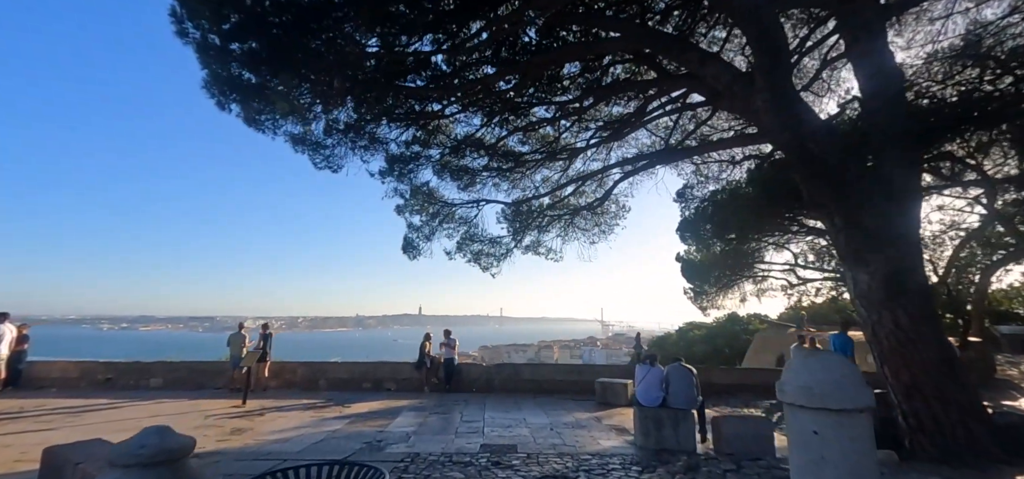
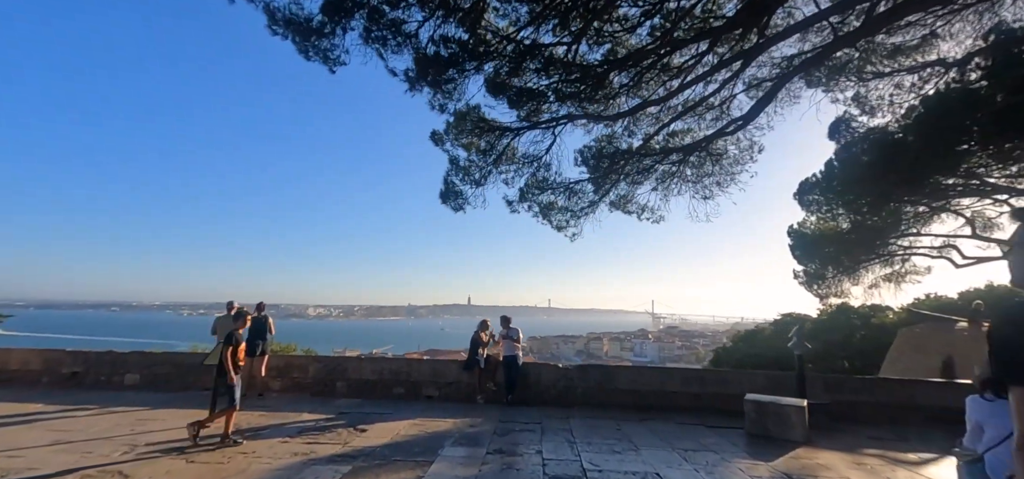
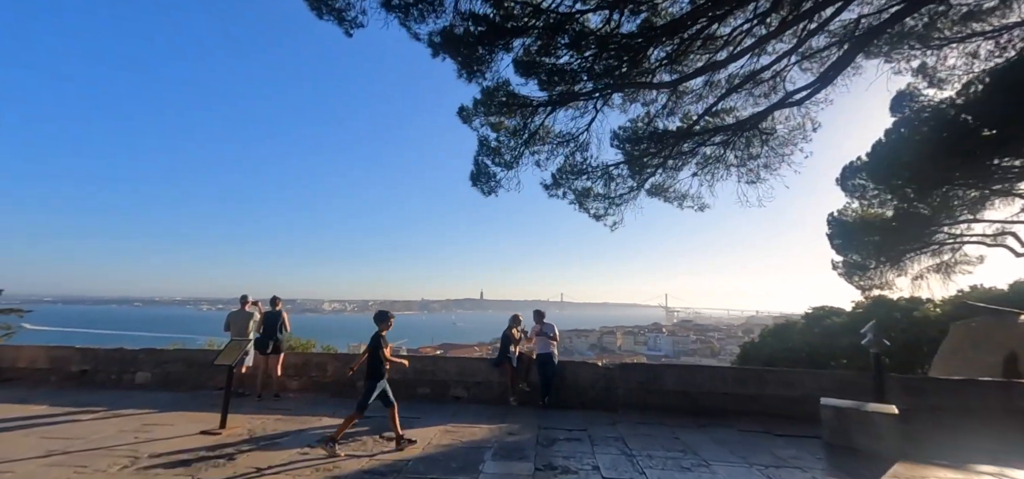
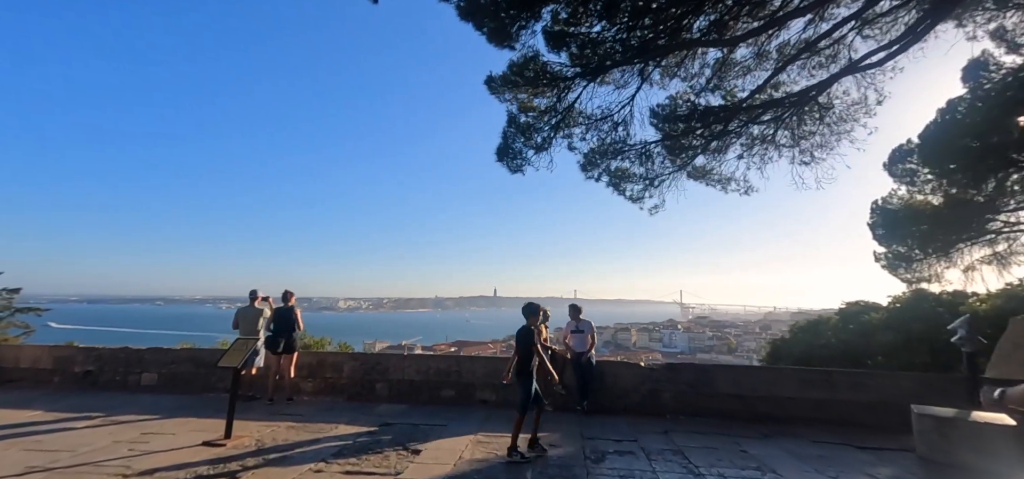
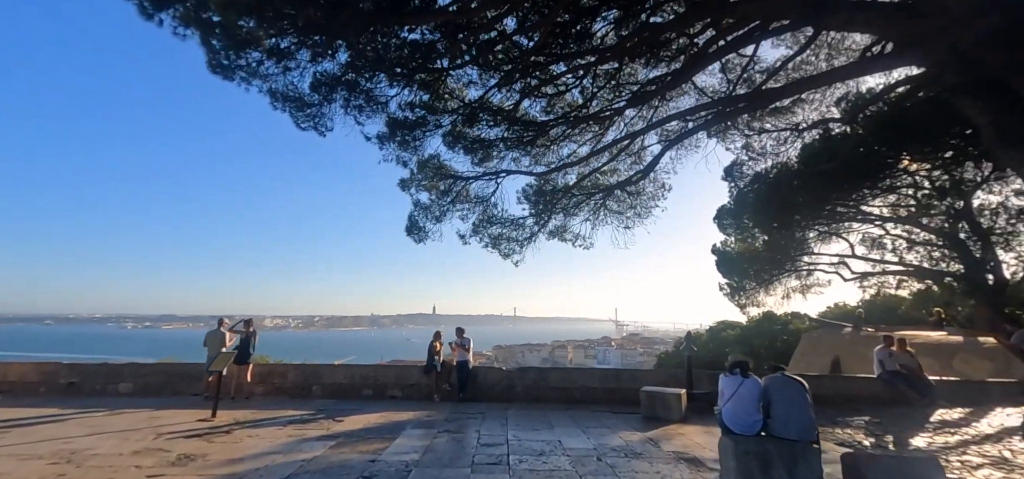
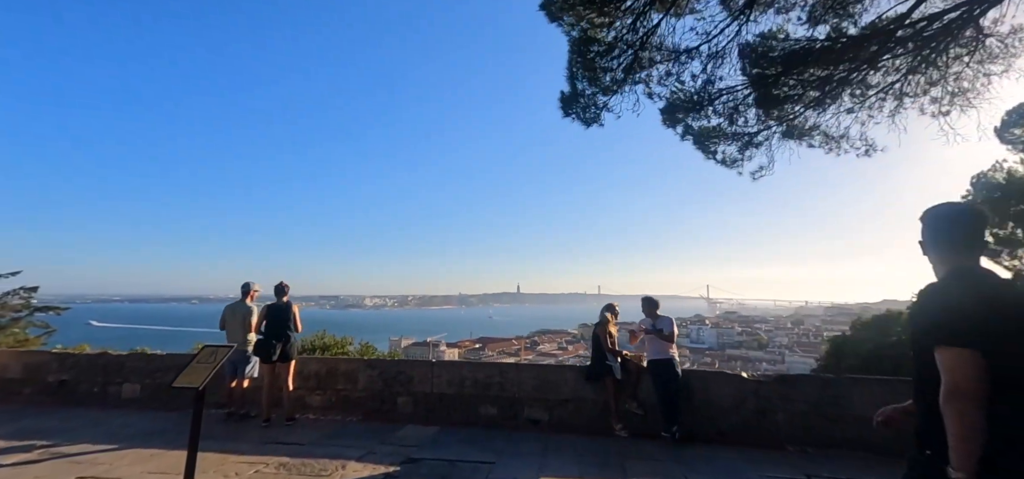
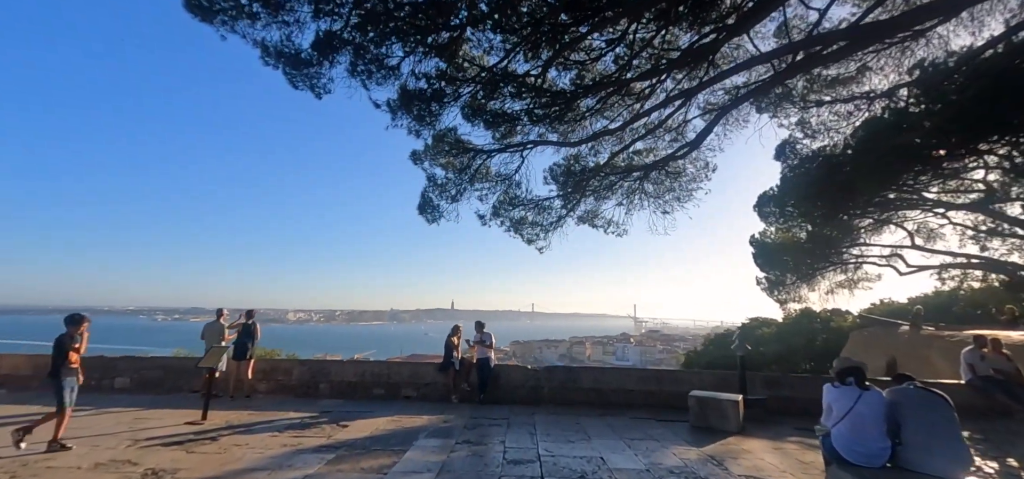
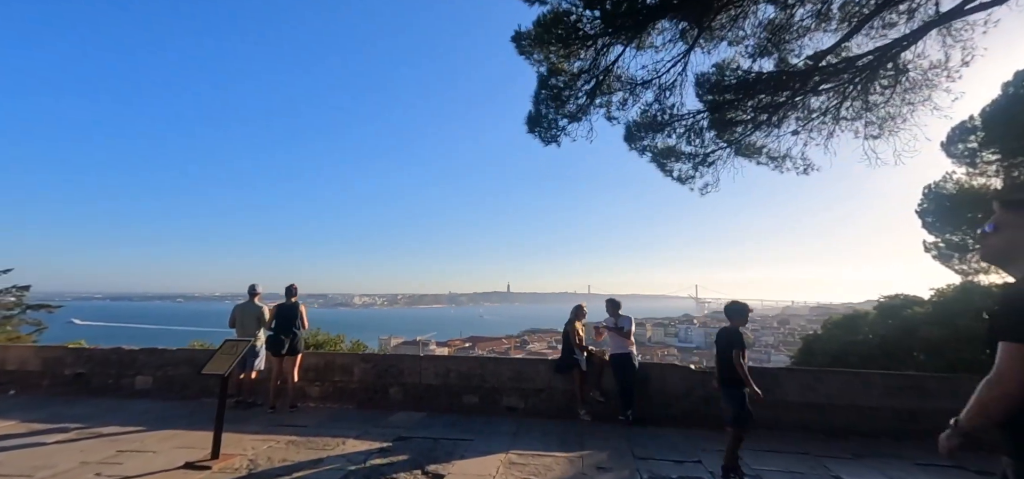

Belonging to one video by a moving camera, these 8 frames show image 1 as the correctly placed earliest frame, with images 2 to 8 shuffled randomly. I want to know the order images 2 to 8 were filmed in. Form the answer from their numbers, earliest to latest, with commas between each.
5, 7, 2, 3, 4, 8, 6
